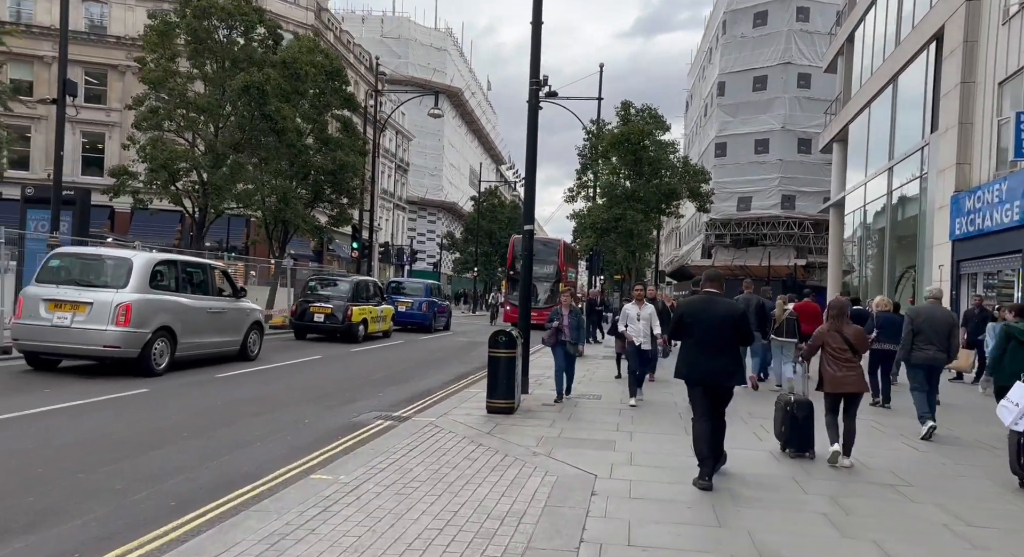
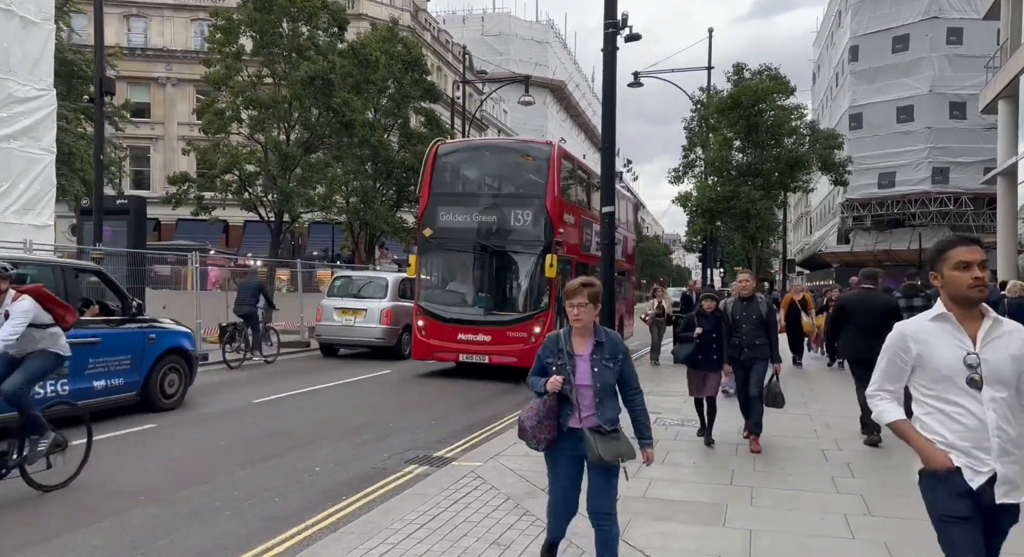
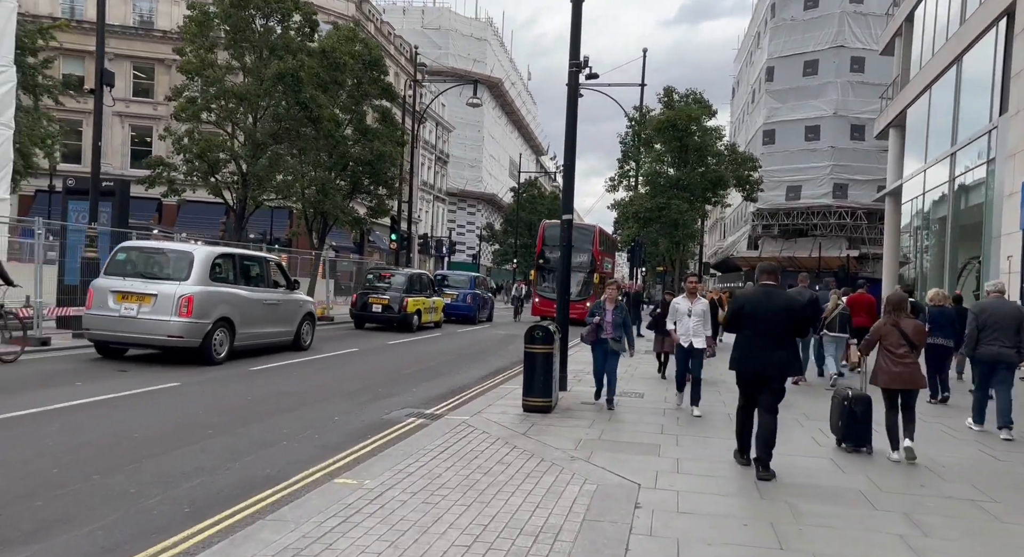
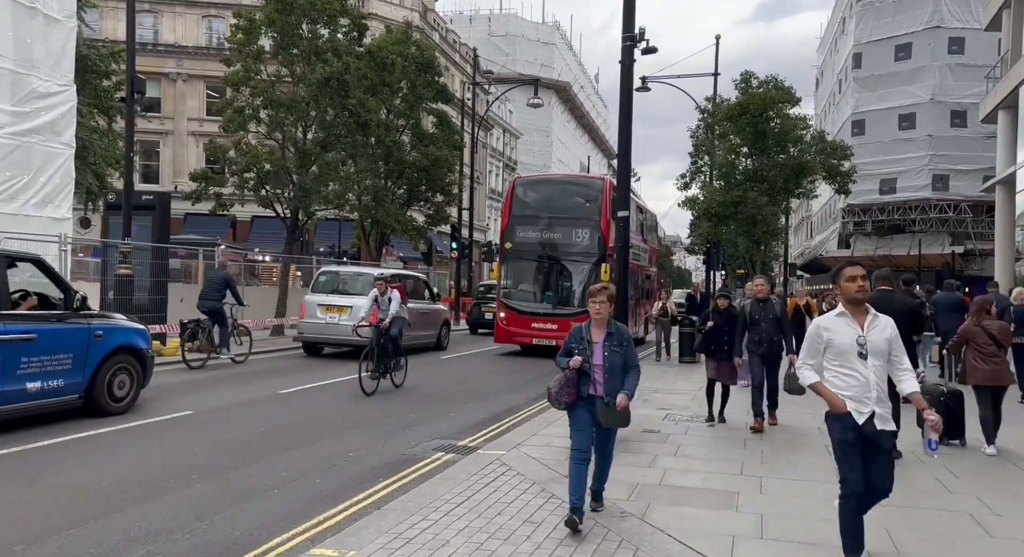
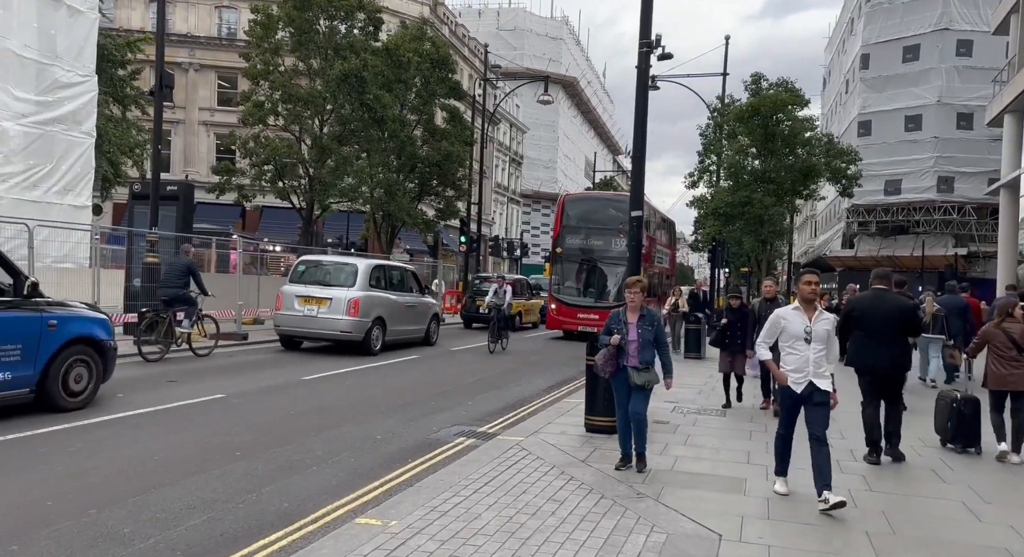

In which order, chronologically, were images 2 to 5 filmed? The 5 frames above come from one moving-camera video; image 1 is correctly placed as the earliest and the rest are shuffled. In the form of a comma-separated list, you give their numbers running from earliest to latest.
3, 5, 4, 2
